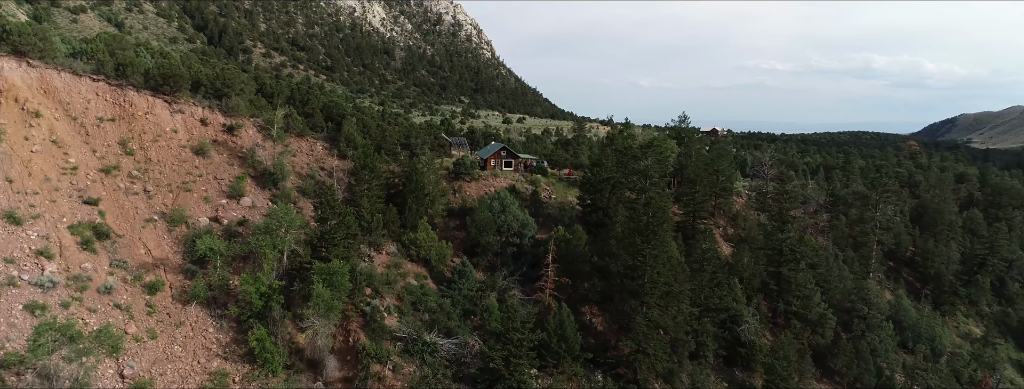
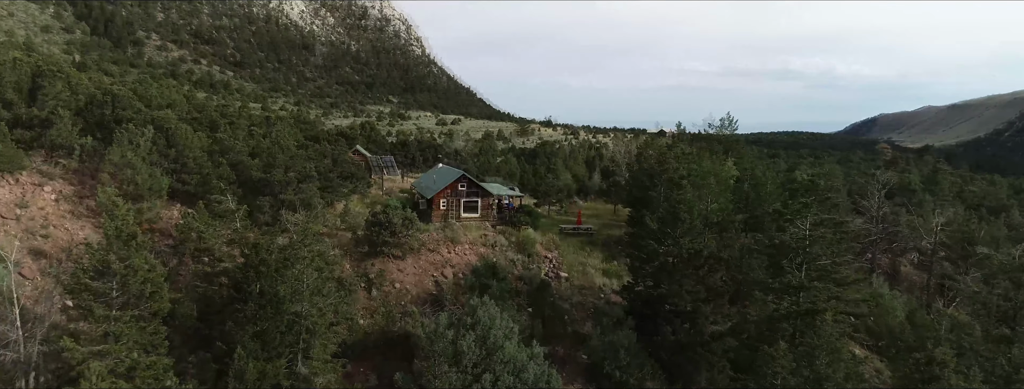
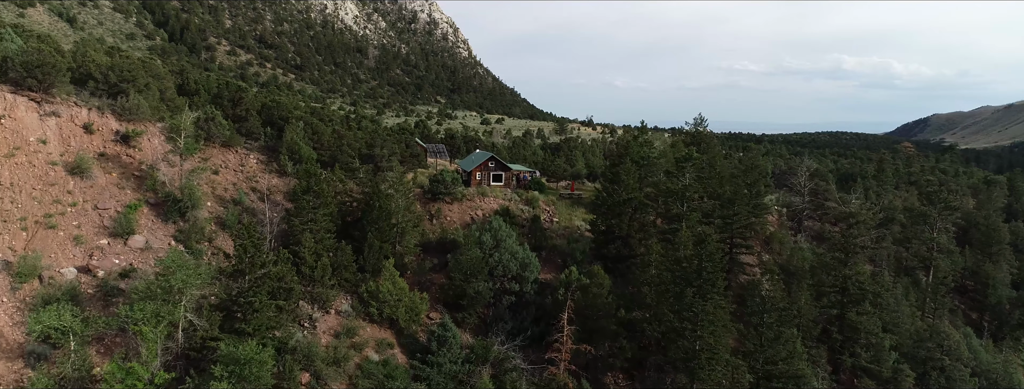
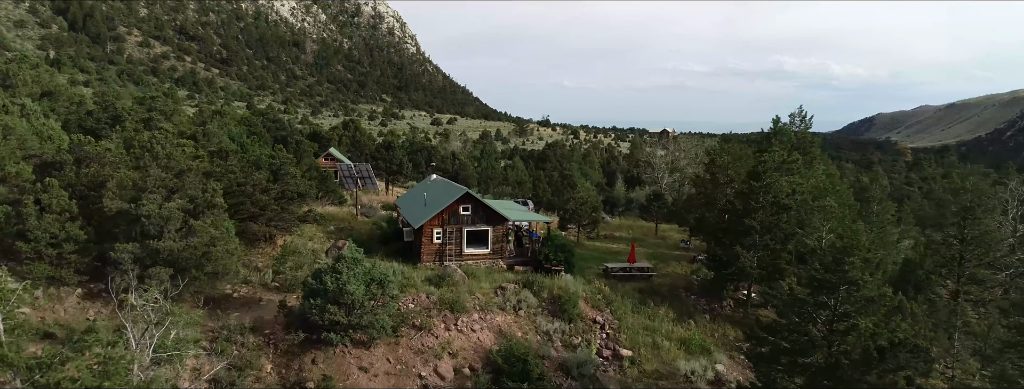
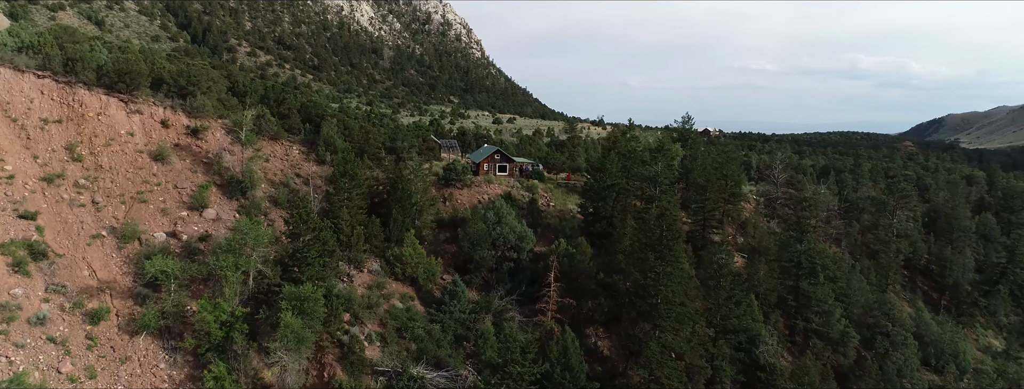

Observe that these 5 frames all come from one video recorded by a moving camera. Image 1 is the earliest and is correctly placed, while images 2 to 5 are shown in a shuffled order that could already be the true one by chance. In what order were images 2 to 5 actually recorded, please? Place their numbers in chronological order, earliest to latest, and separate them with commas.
5, 3, 2, 4
